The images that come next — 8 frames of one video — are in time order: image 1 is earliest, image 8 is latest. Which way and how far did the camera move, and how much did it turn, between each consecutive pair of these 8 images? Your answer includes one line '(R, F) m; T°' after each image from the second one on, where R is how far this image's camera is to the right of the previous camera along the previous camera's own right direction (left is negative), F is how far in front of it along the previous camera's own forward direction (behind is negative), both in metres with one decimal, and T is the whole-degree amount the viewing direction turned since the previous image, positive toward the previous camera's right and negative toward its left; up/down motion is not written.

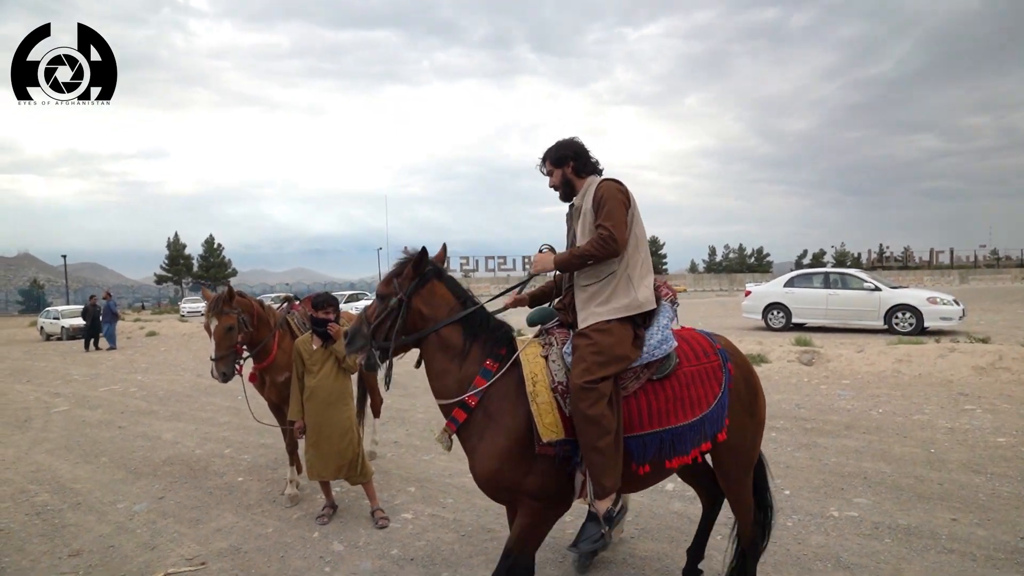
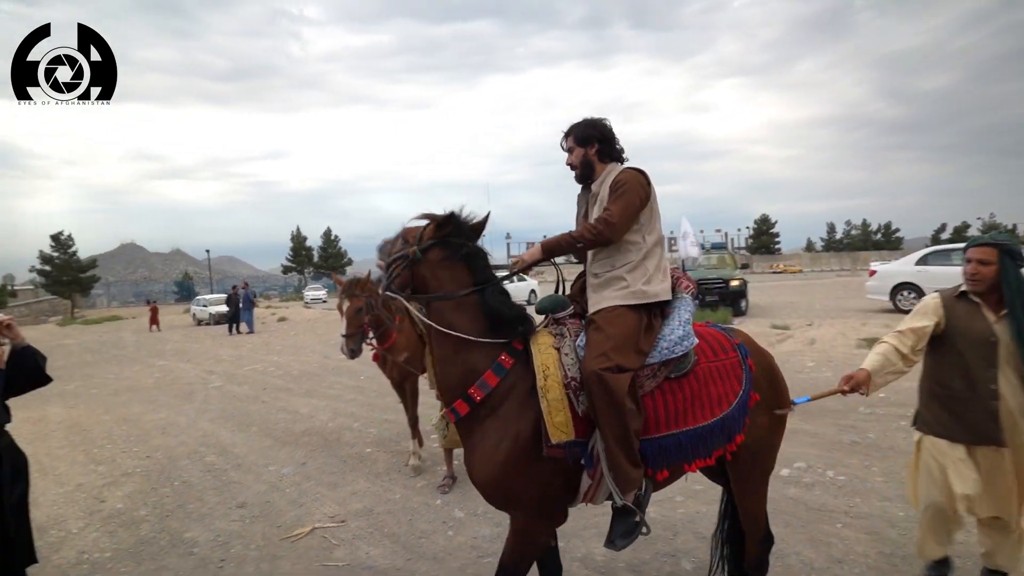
(-0.1, -0.2) m; -10°
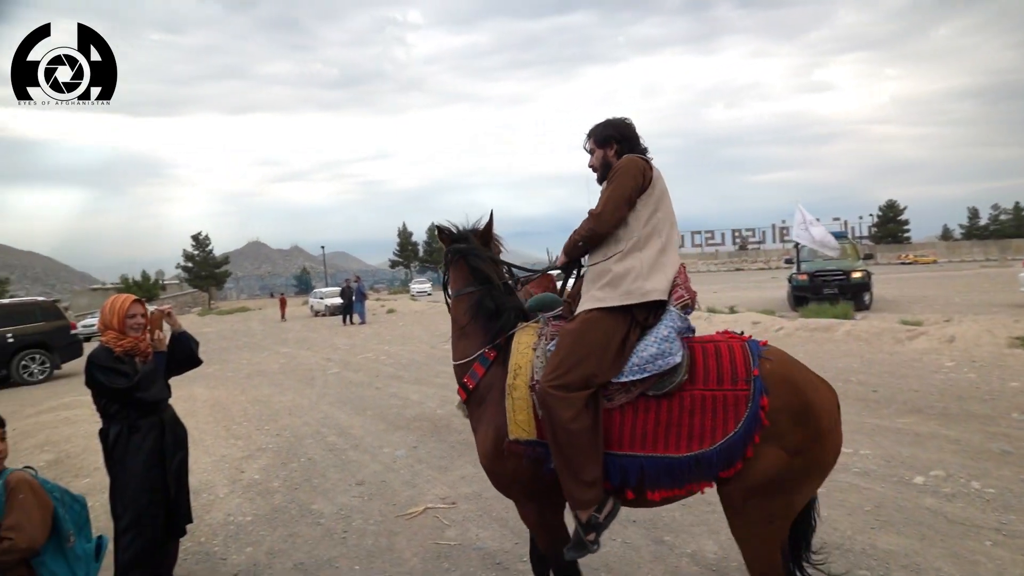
(-0.1, 0.0) m; -10°
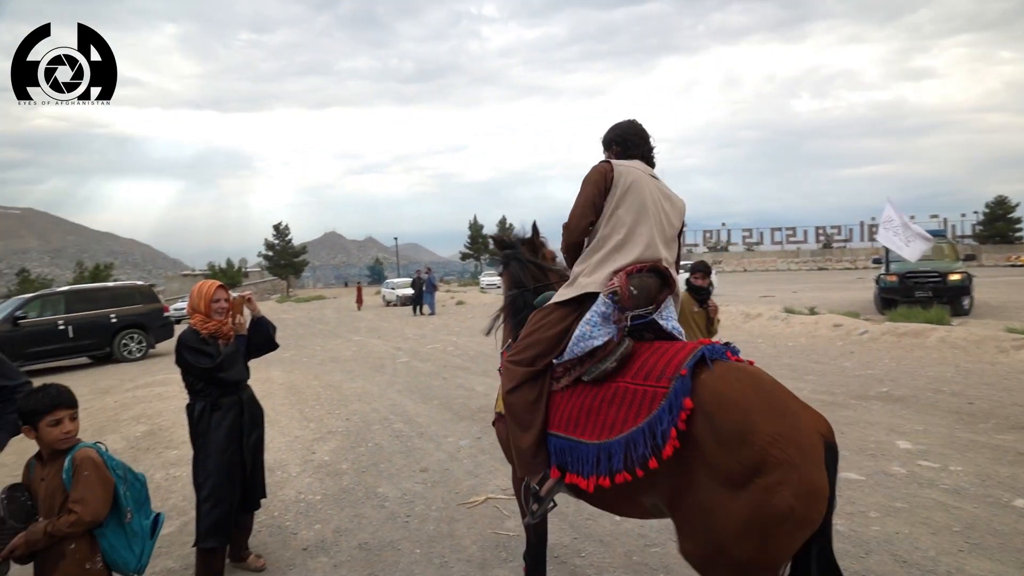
(0.0, 0.0) m; -7°
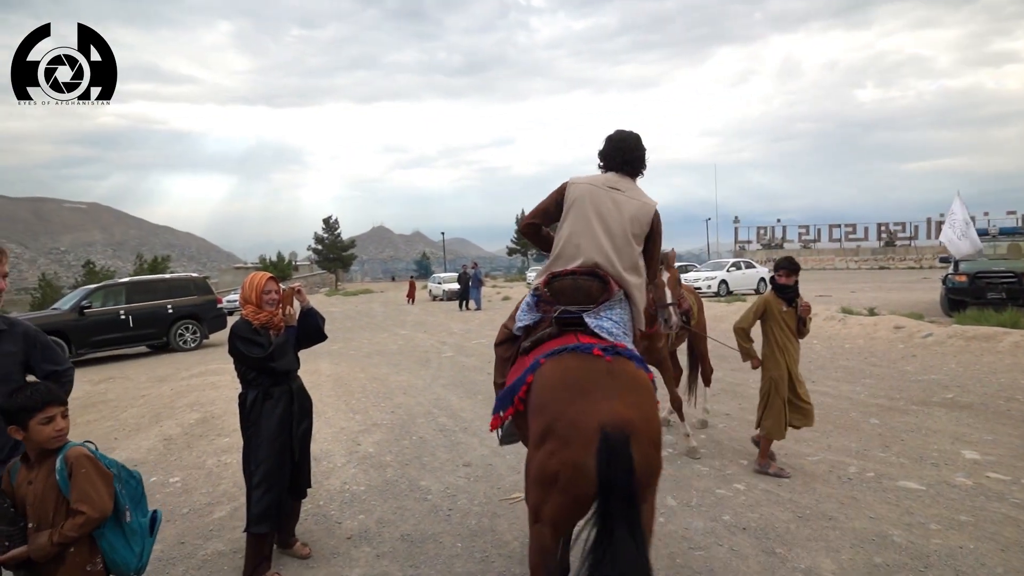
(0.0, 0.0) m; -4°
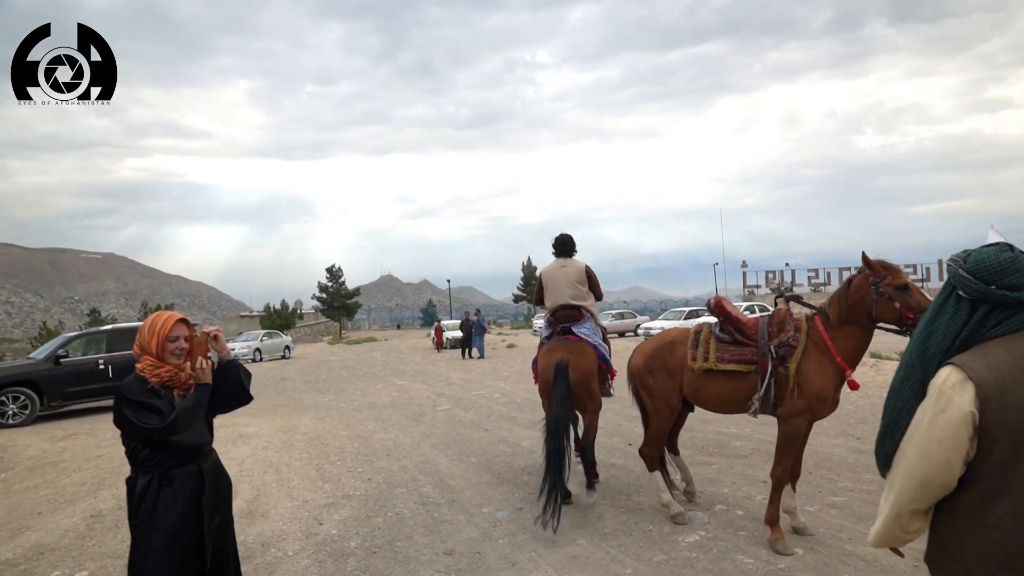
(+0.1, +0.9) m; -1°
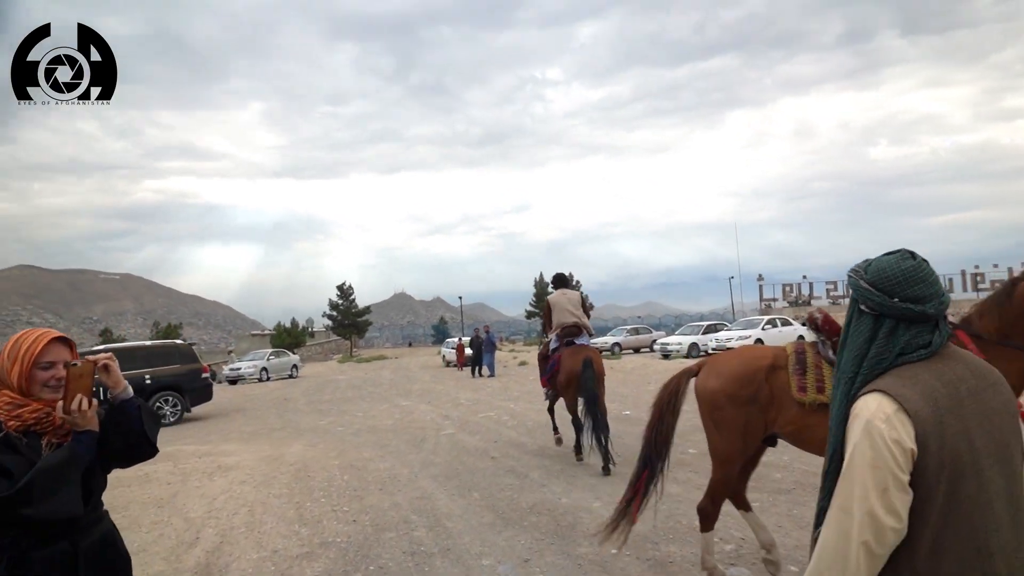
(+0.1, +0.7) m; -1°
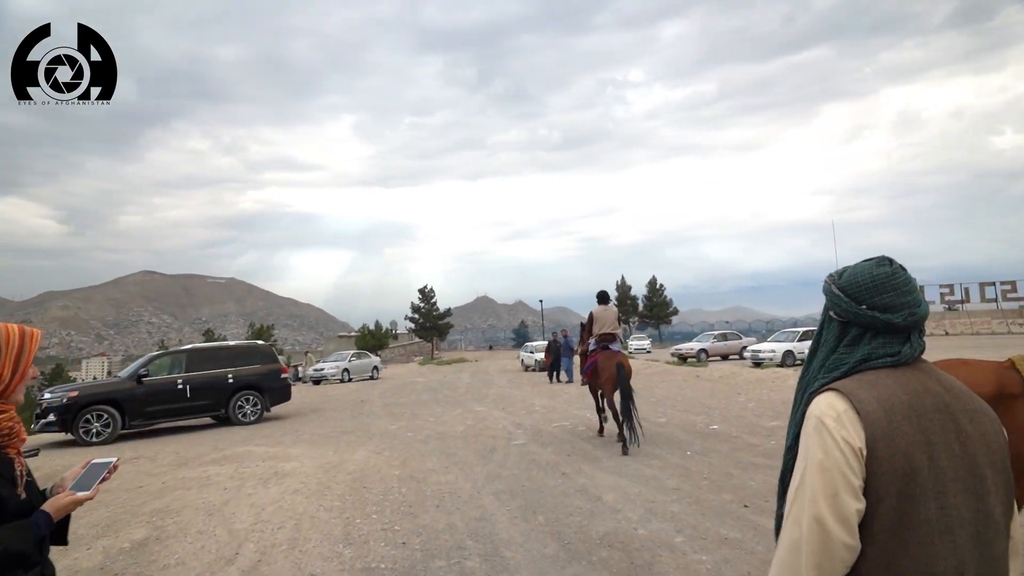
(+0.1, +0.6) m; -8°
